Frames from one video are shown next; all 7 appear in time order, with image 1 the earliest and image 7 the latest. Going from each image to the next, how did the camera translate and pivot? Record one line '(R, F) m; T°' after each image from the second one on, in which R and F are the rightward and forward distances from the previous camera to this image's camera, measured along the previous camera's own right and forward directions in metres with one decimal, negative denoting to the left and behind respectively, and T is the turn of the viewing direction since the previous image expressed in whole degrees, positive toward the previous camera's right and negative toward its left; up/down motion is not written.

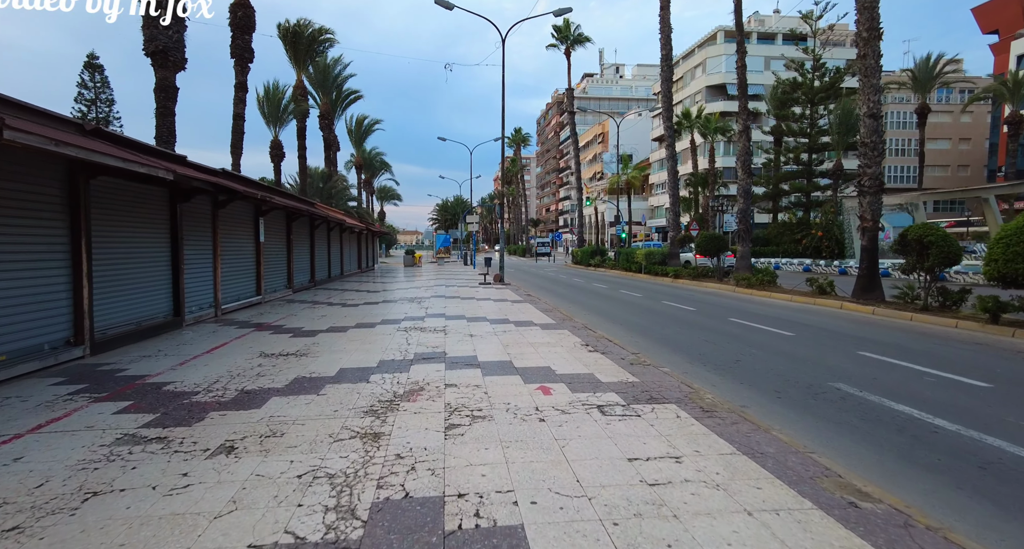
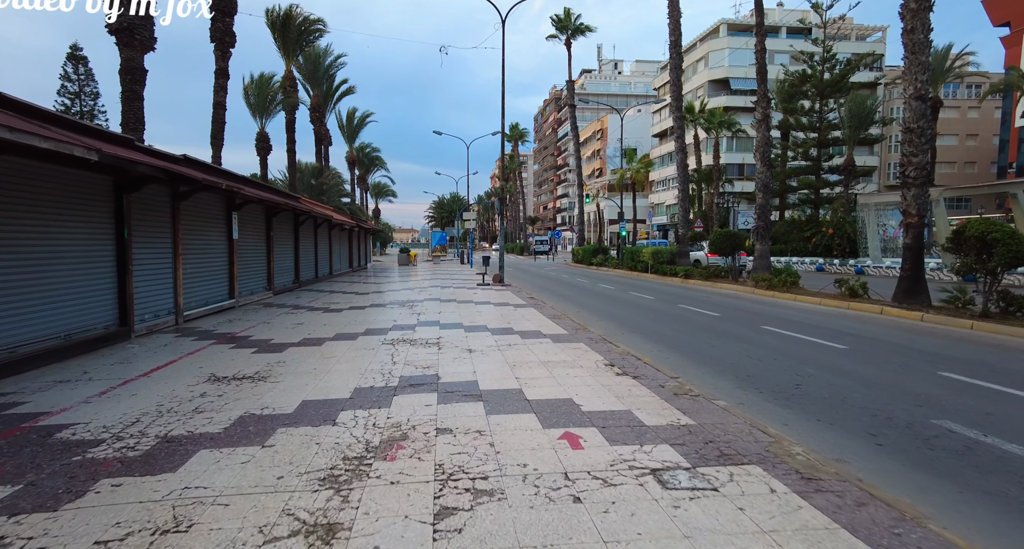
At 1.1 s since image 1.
(-0.1, +1.5) m; 0°
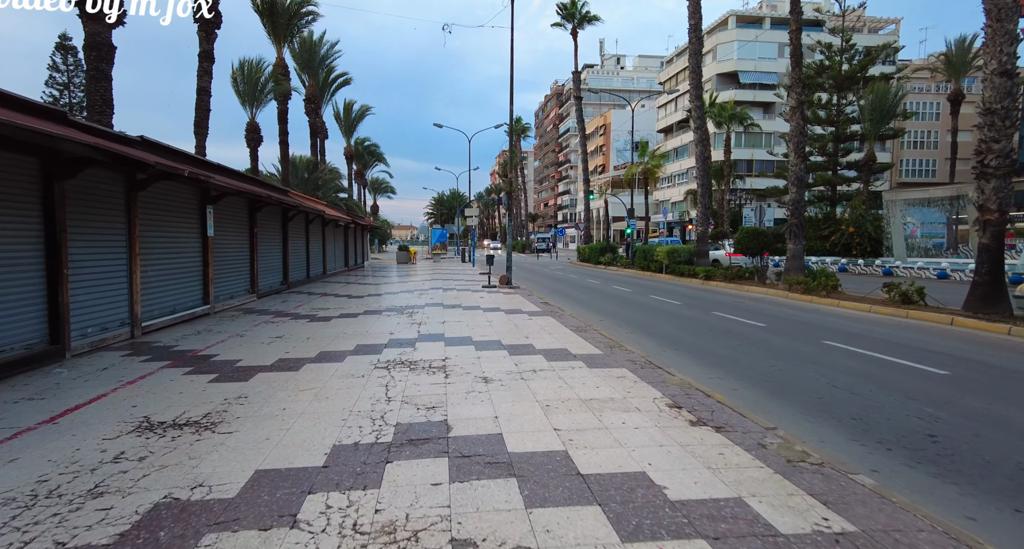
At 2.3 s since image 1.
(-0.3, +1.6) m; 0°
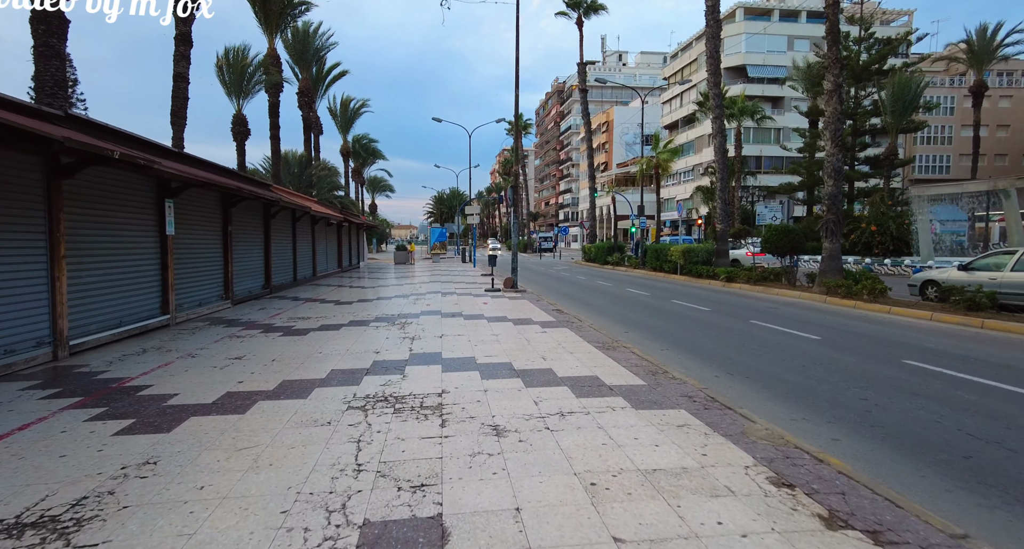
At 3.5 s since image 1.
(-0.2, +1.7) m; 0°
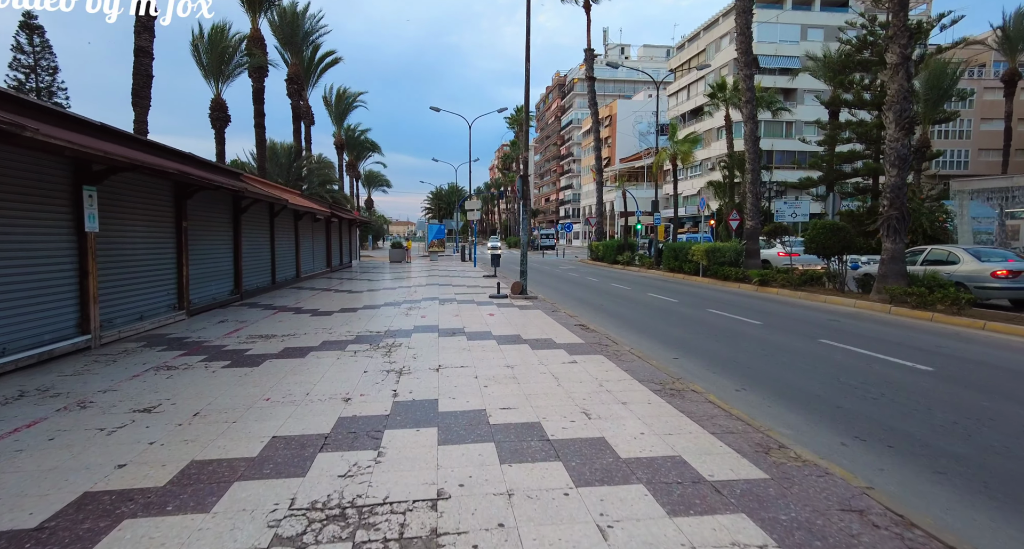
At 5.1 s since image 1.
(-0.3, +2.2) m; 0°
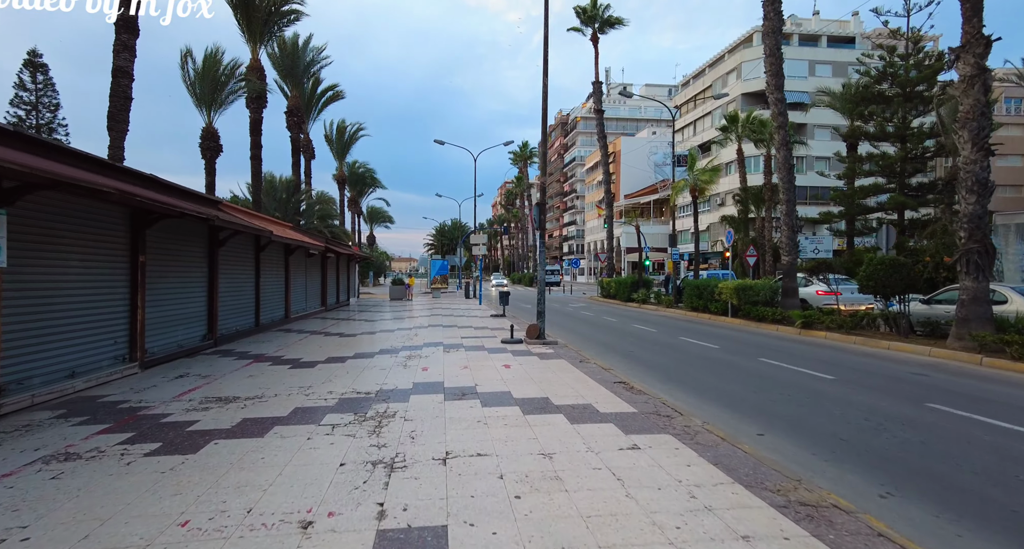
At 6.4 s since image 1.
(-0.3, +1.9) m; 0°
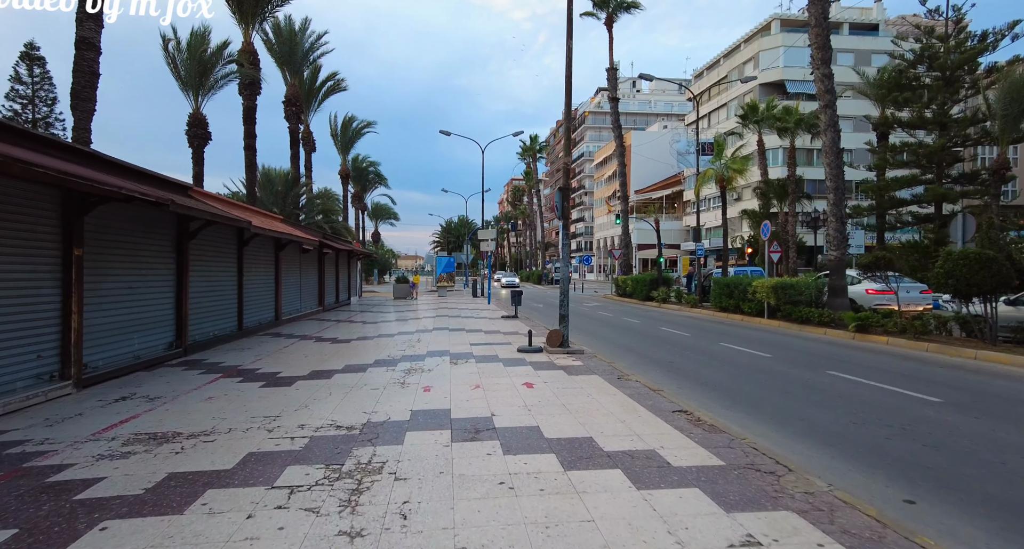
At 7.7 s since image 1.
(-0.2, +1.9) m; -1°
